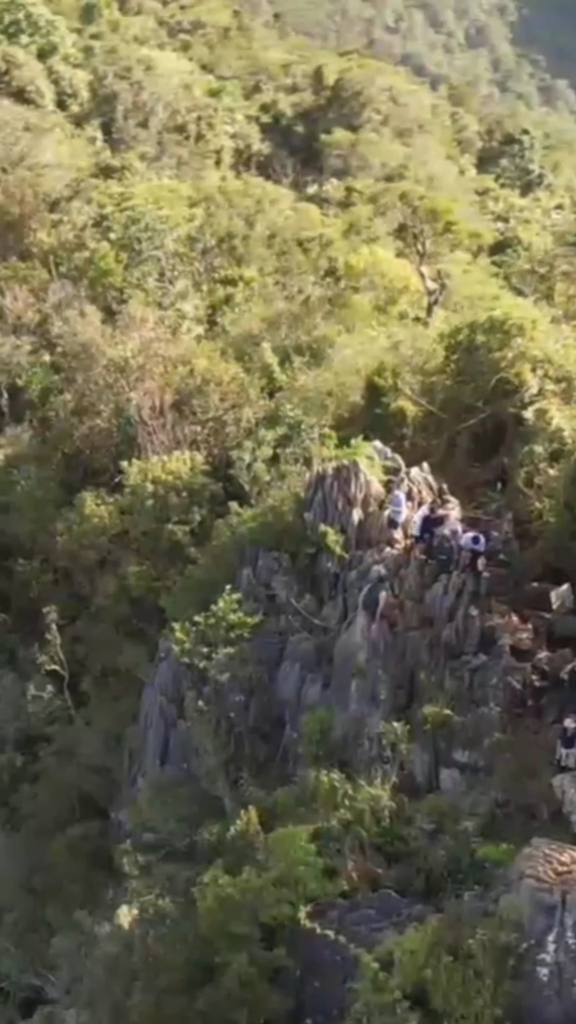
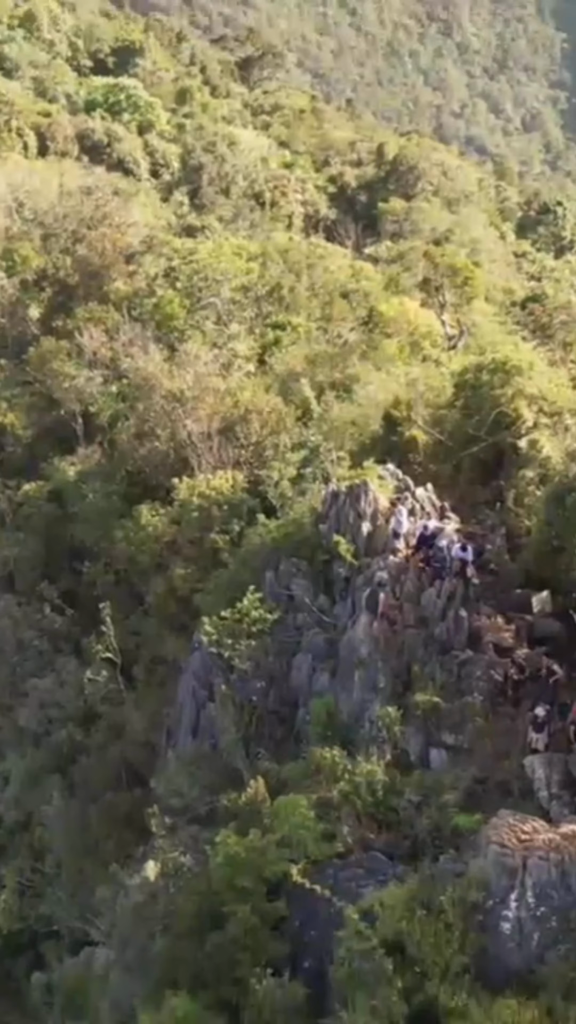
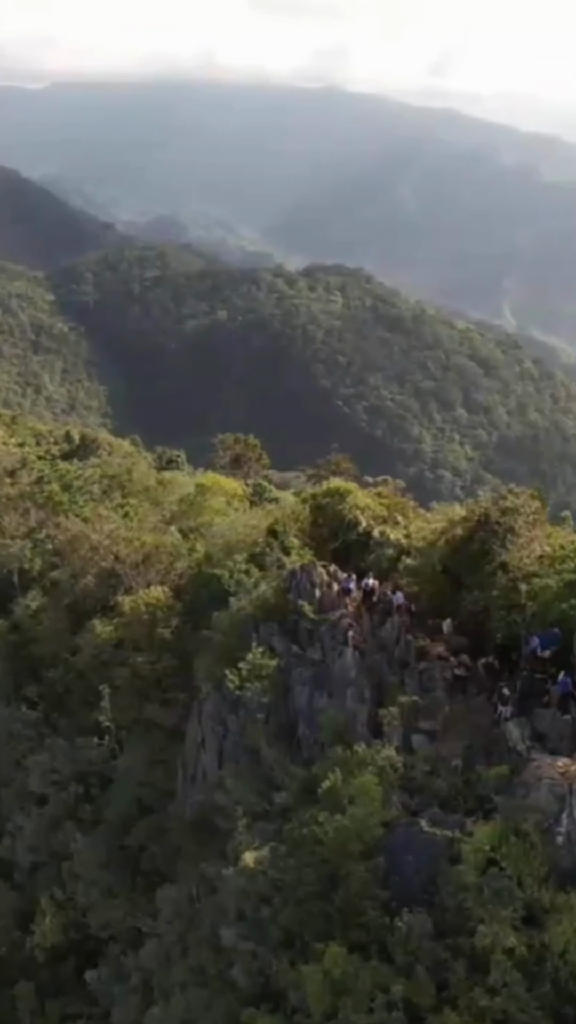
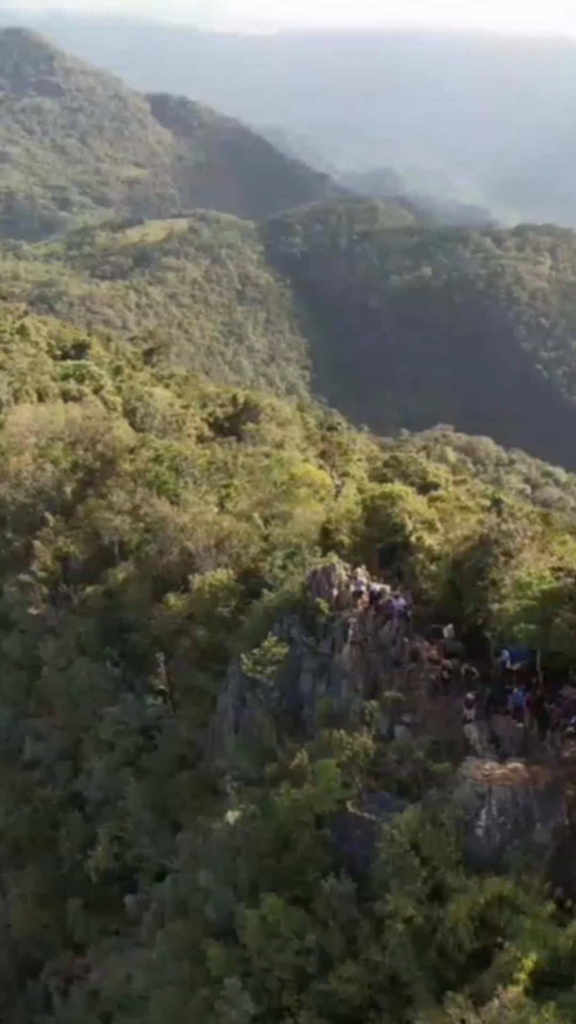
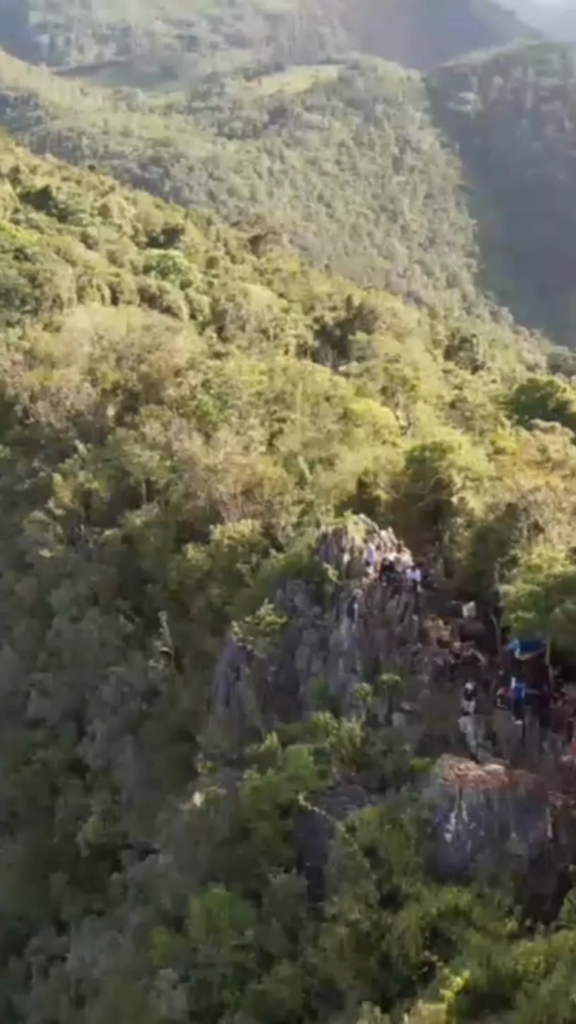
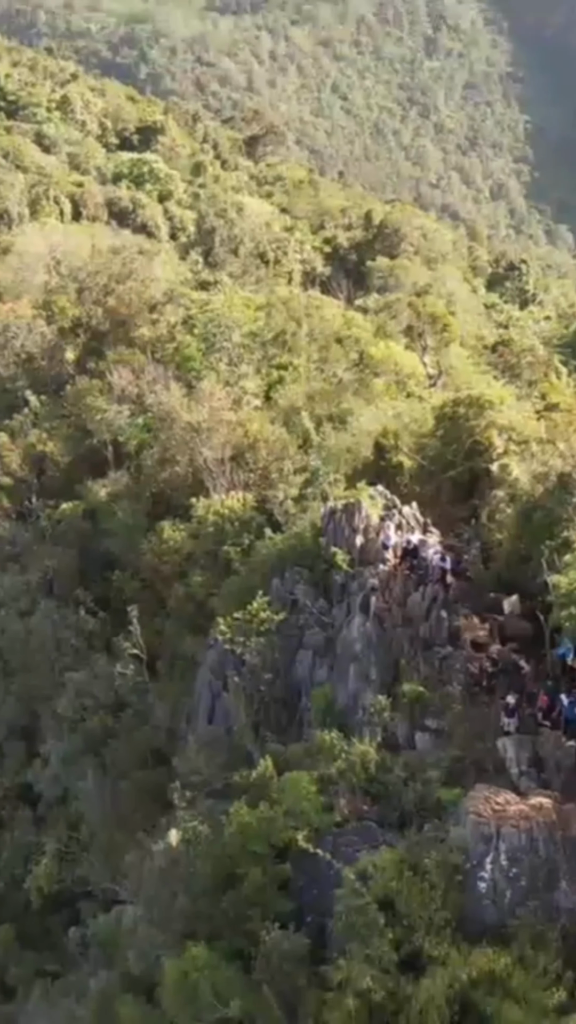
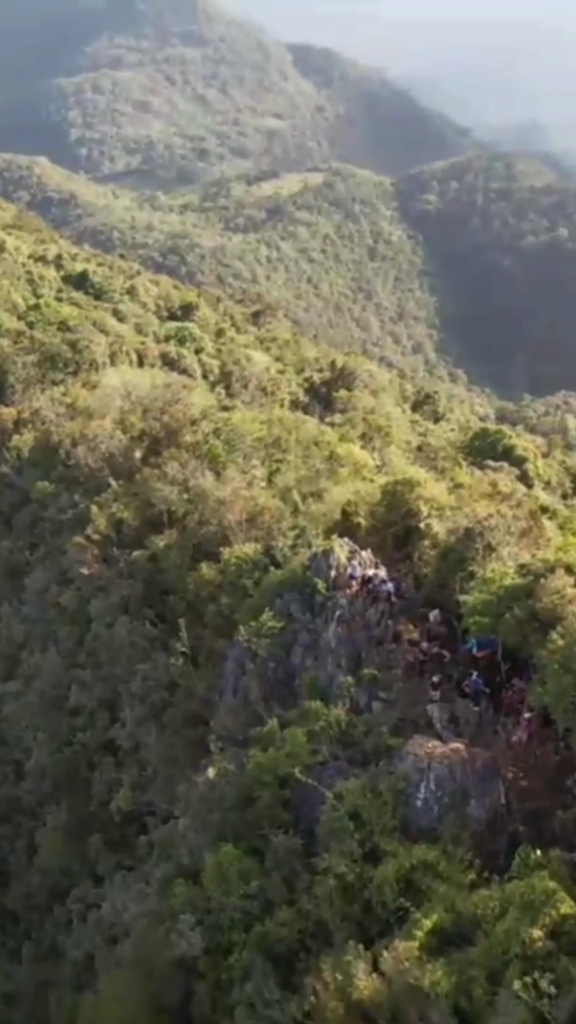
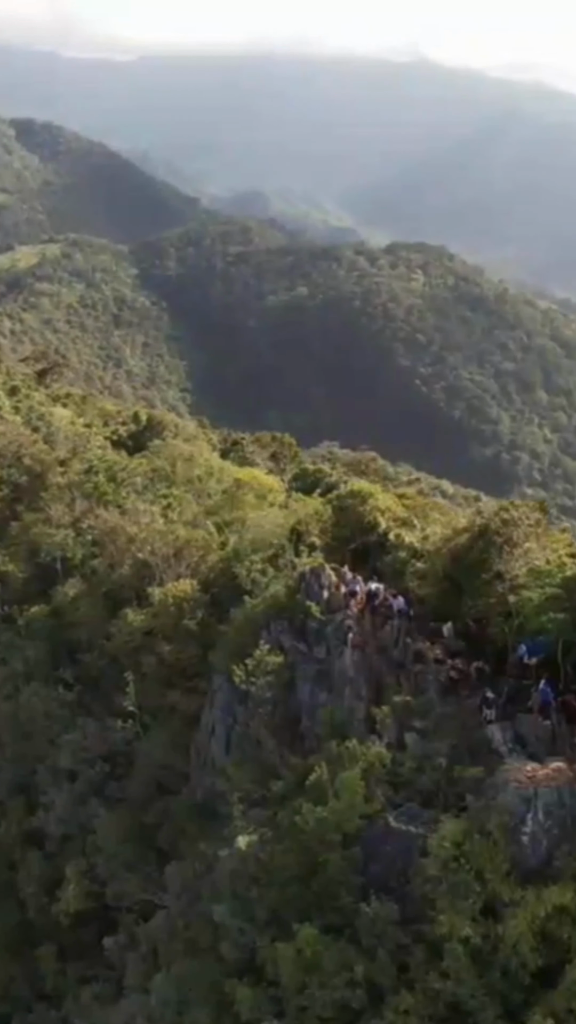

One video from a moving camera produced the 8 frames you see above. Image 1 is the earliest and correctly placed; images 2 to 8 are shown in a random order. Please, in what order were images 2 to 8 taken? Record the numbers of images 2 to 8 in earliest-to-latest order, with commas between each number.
2, 6, 5, 7, 4, 8, 3
